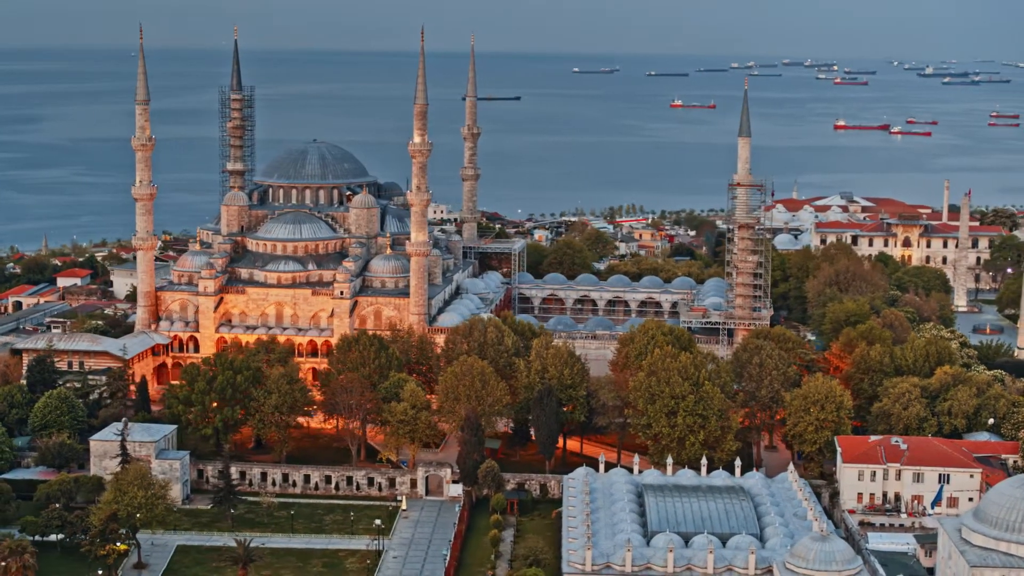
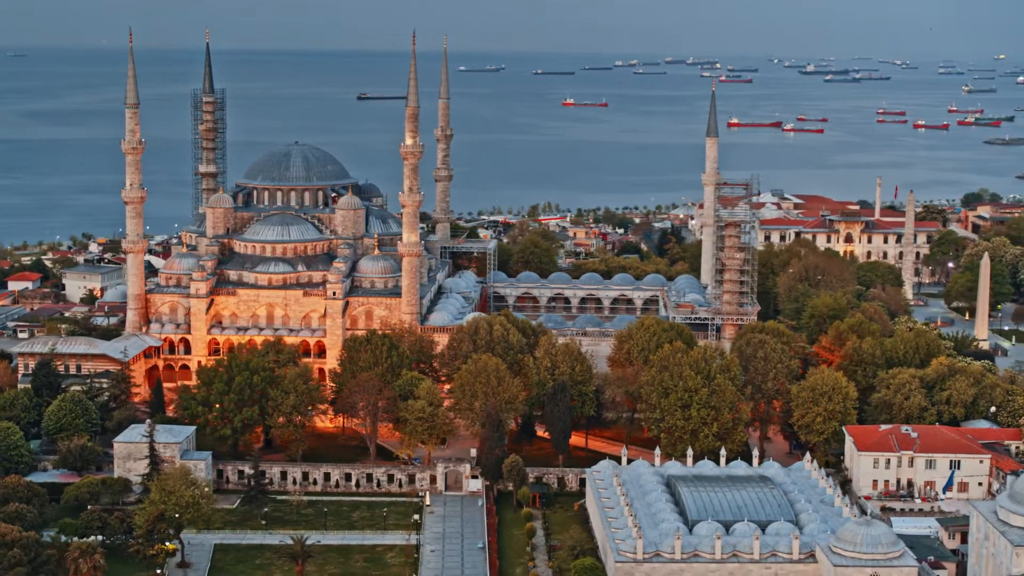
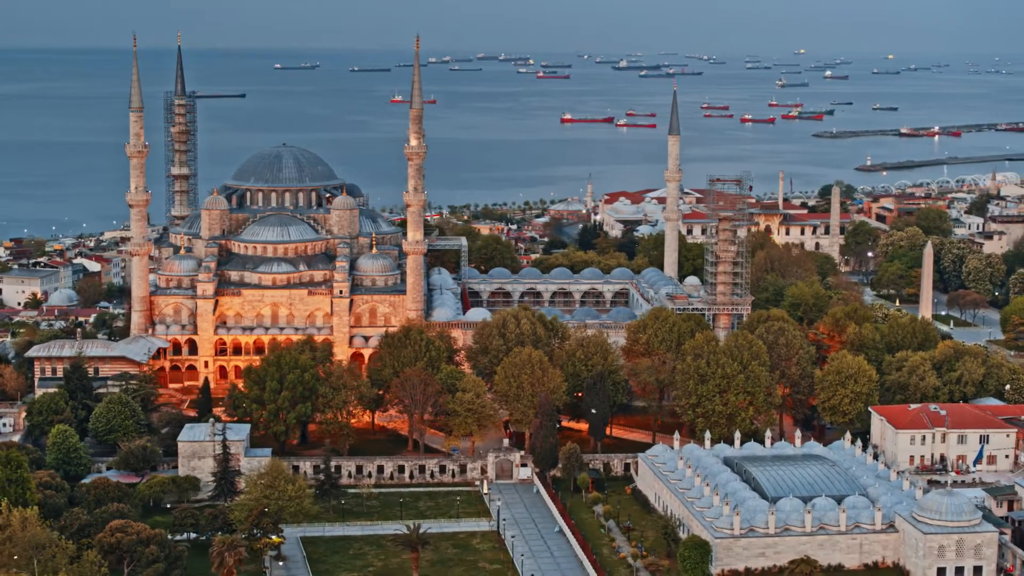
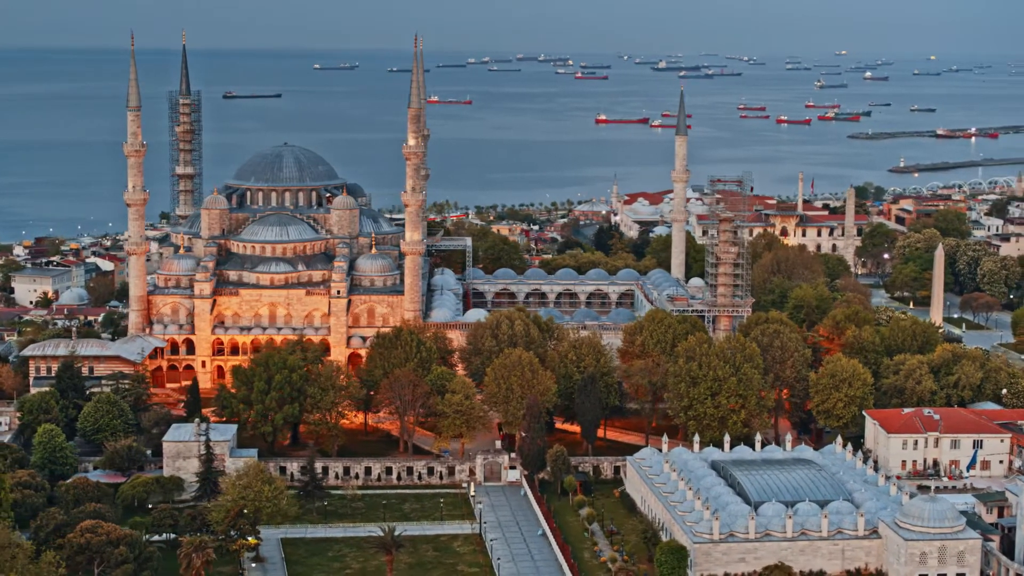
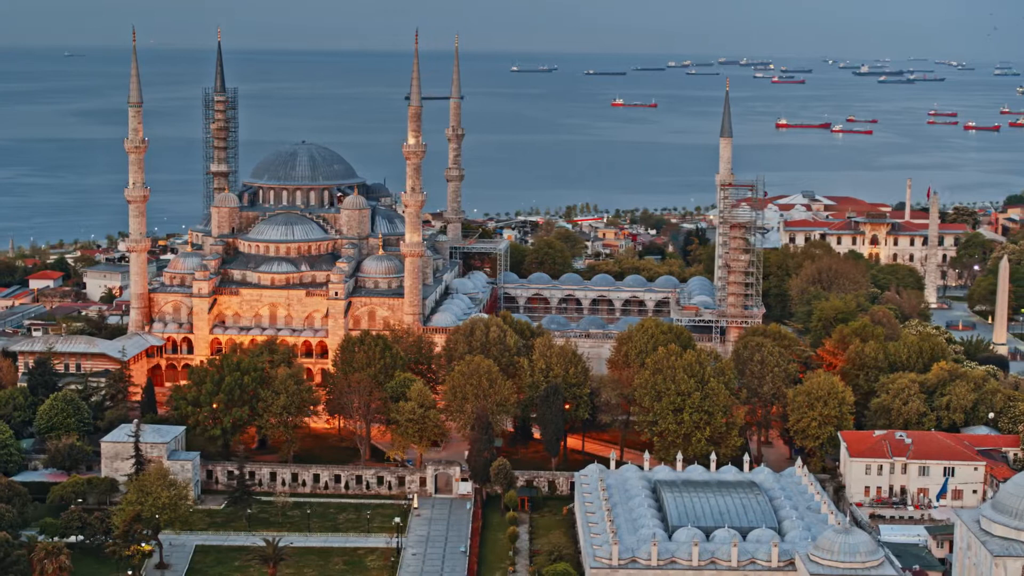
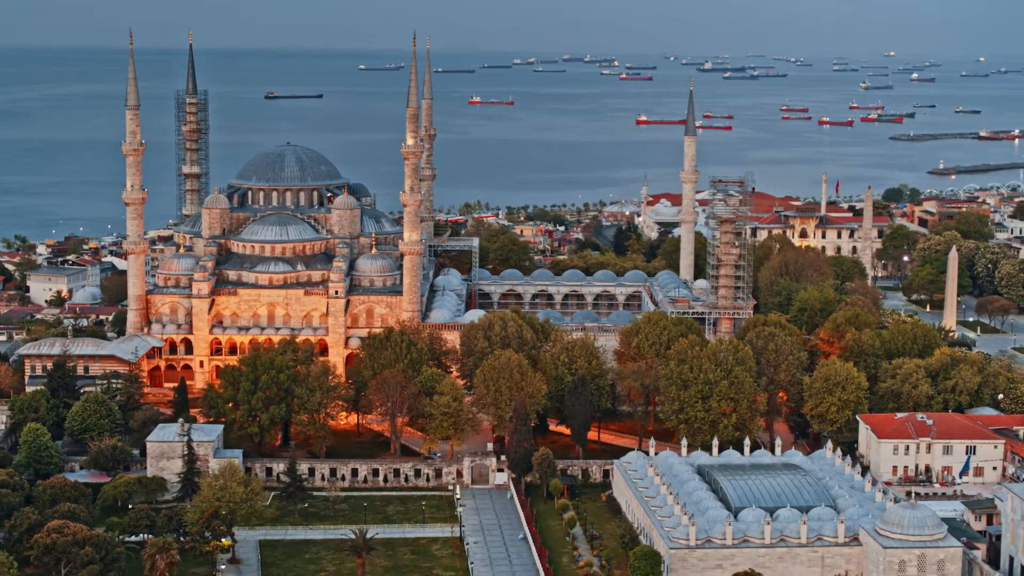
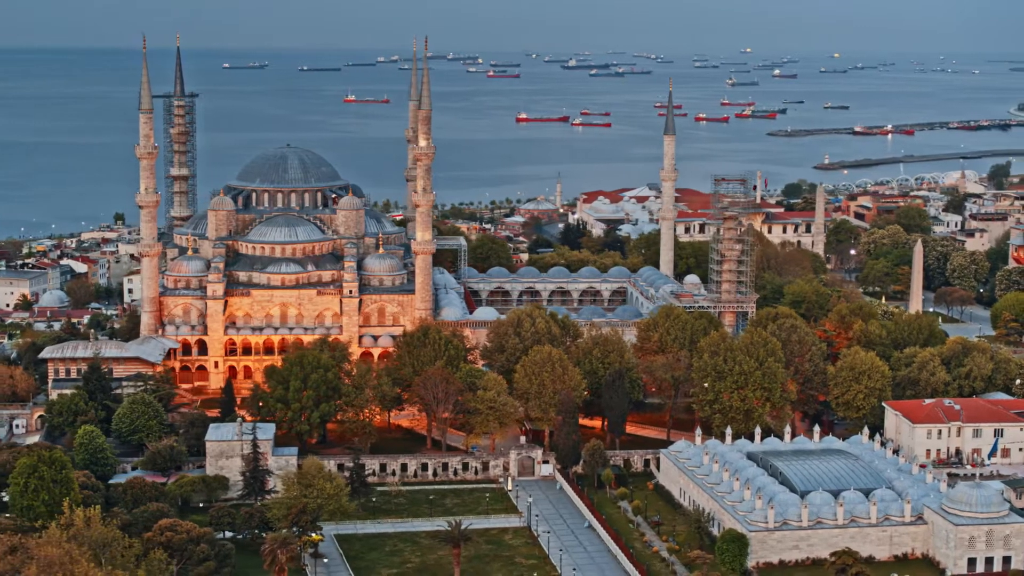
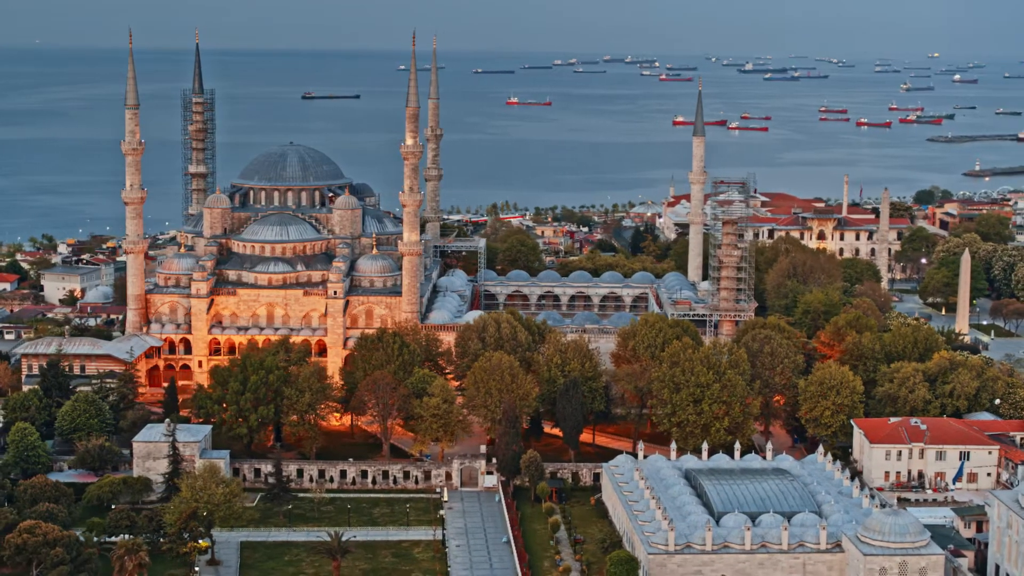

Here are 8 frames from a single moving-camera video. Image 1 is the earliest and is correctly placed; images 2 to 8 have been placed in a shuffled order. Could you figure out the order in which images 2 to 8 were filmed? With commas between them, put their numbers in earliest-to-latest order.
5, 2, 8, 6, 4, 3, 7
